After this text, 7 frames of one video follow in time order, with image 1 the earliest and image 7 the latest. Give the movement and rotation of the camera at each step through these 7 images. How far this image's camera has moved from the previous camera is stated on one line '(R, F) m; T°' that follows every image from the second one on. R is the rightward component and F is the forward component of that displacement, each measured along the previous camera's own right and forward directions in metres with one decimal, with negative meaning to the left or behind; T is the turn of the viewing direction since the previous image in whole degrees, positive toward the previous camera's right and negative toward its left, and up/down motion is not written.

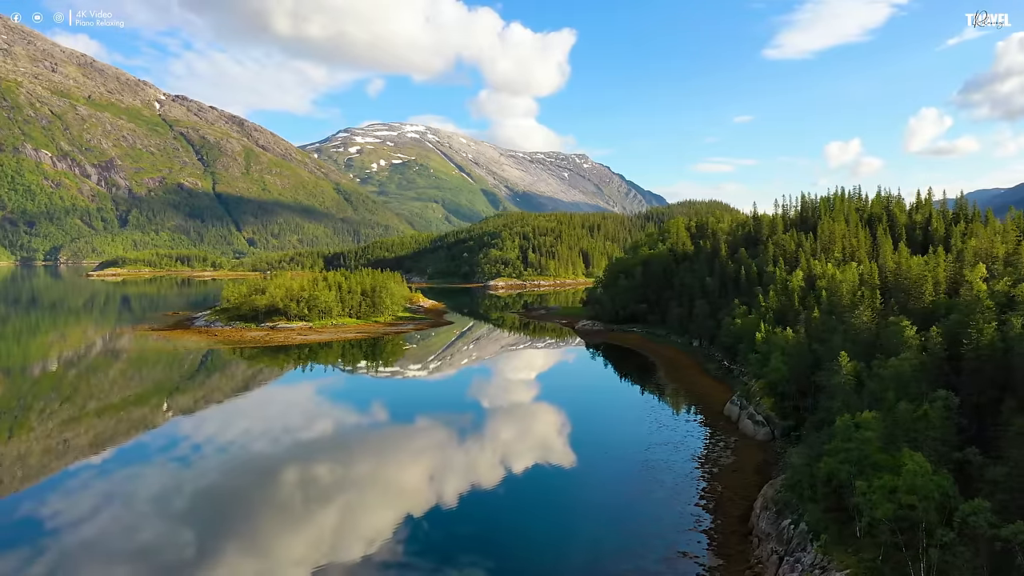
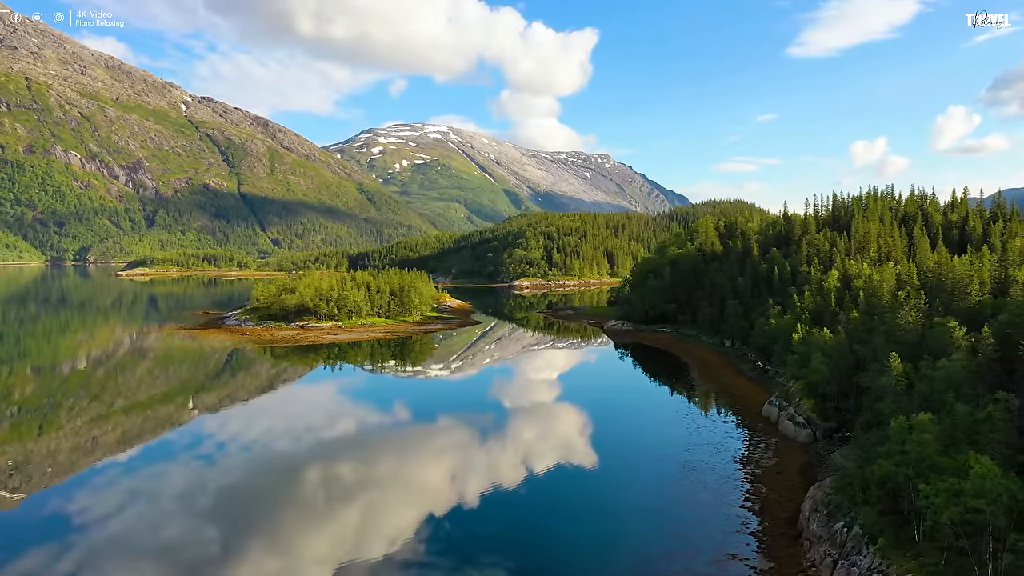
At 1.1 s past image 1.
(-0.6, 0.0) m; -1°
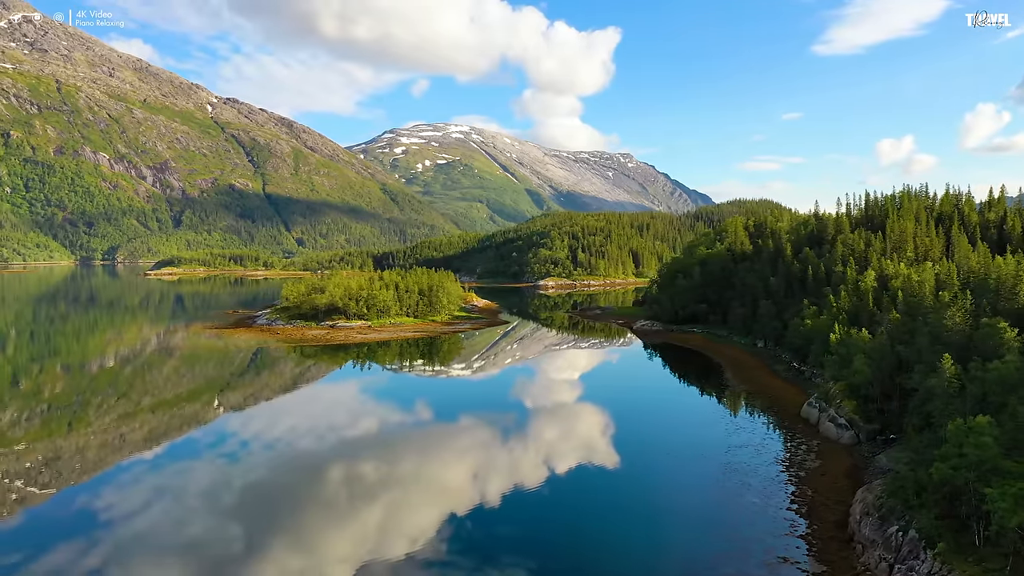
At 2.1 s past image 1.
(-0.6, 0.0) m; -1°
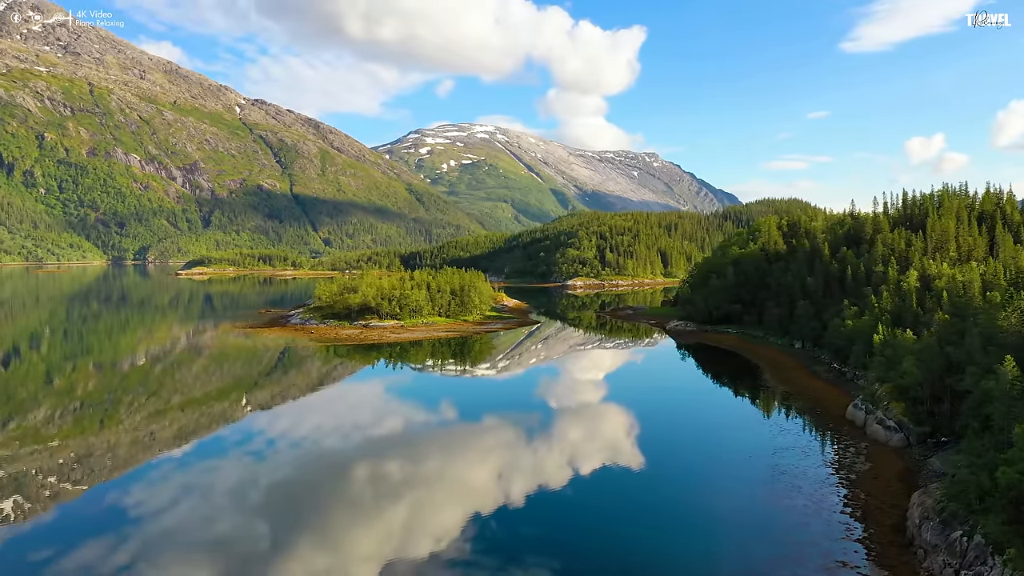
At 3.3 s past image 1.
(-0.7, 0.0) m; -1°
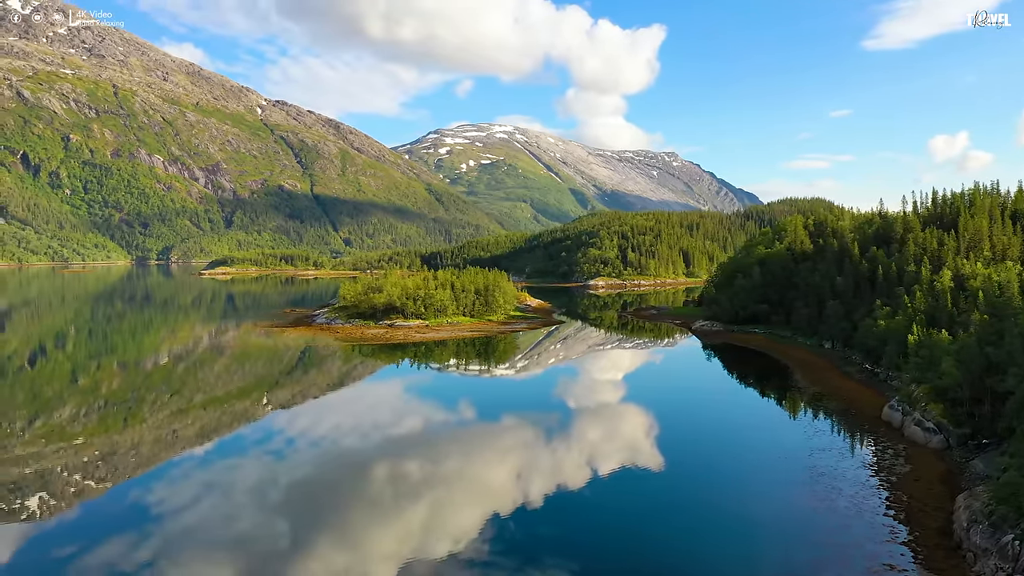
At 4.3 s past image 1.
(-0.5, 0.0) m; -1°
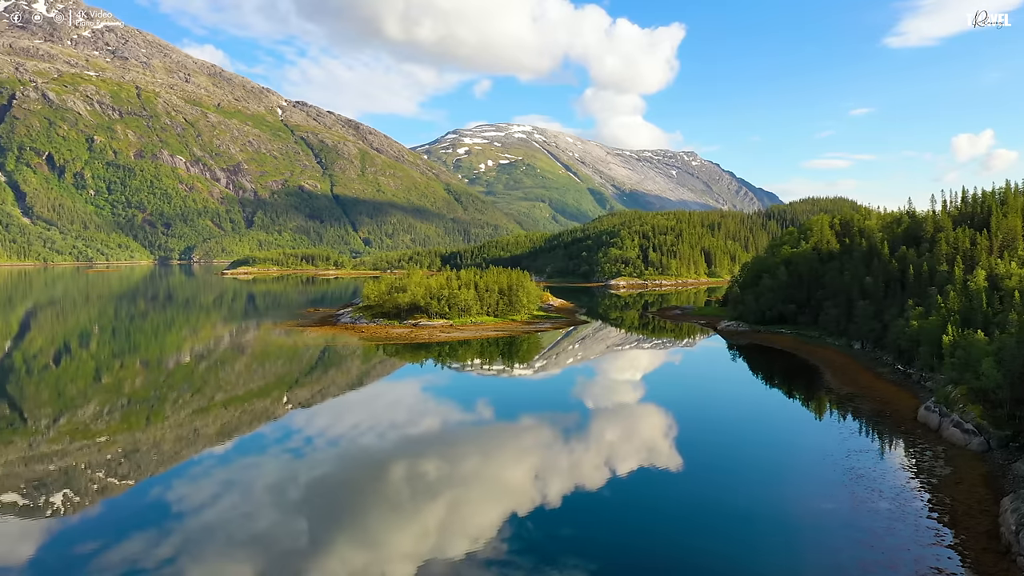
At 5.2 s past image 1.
(-0.6, 0.0) m; -1°
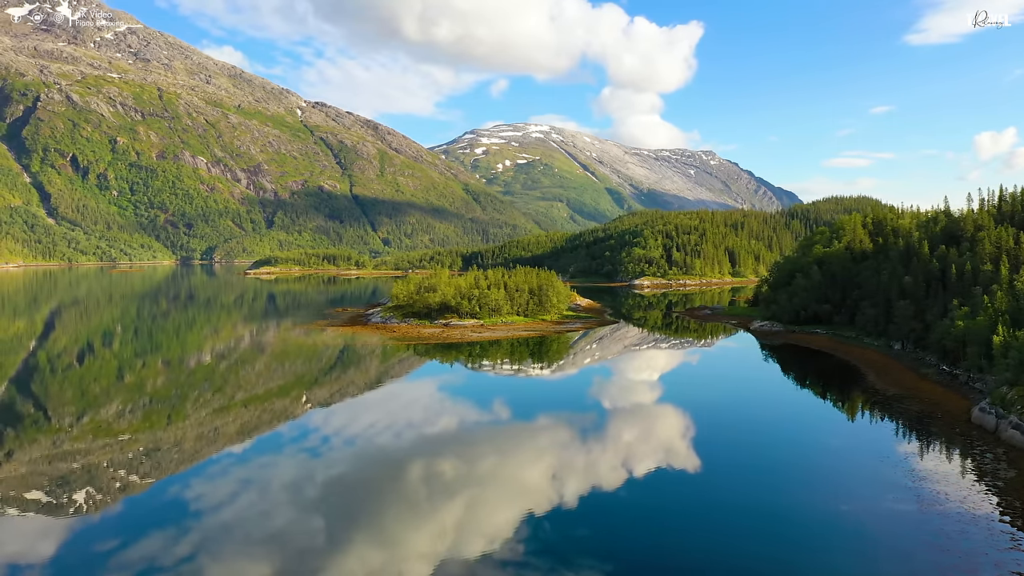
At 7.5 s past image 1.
(-1.1, -0.1) m; 0°
